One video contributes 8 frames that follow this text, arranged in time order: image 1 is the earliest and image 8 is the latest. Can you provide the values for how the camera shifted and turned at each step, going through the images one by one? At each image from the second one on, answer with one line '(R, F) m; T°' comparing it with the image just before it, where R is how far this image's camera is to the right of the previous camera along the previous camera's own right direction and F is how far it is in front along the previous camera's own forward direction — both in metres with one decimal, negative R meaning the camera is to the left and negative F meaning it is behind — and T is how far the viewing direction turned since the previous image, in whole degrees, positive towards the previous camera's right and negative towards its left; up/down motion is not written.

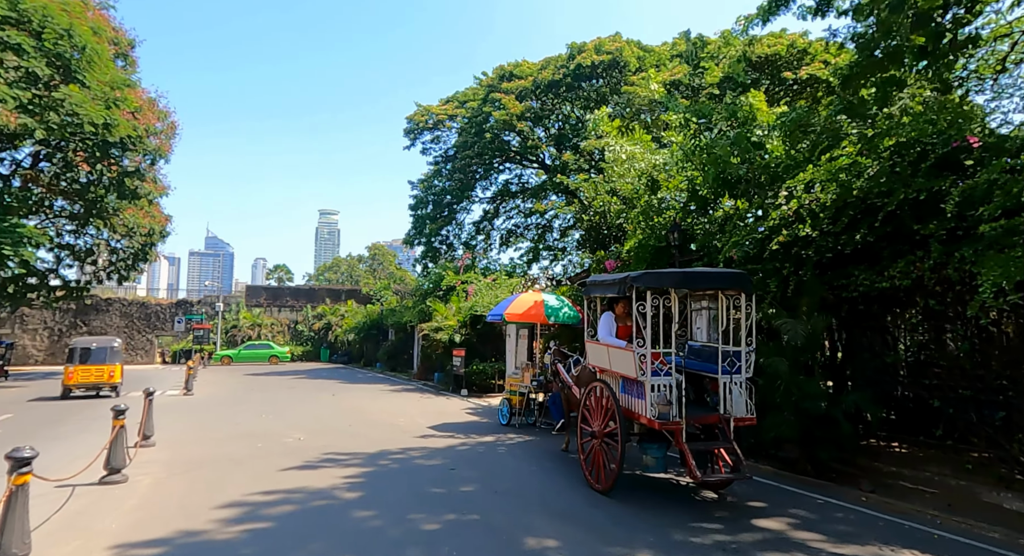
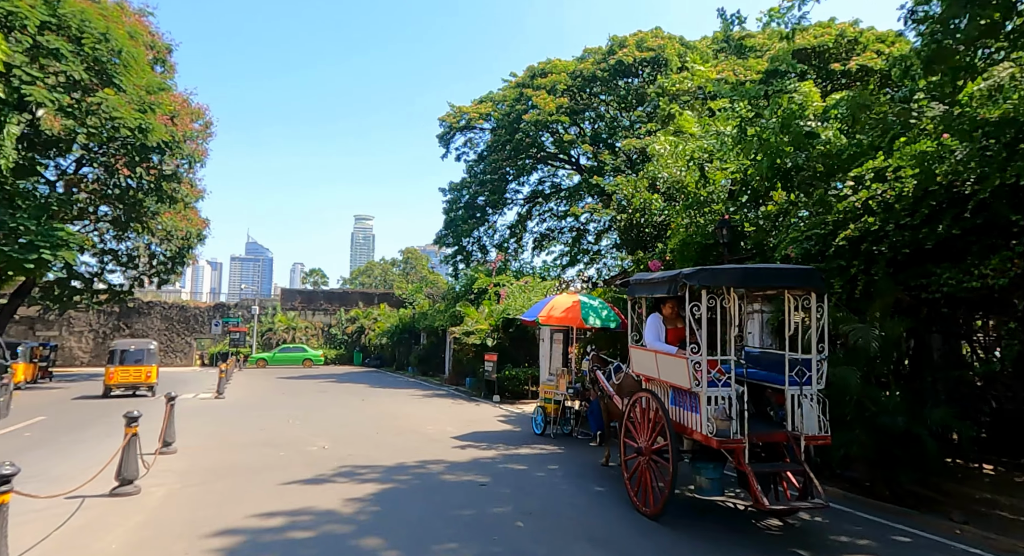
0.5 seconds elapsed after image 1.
(0.0, +0.6) m; -3°
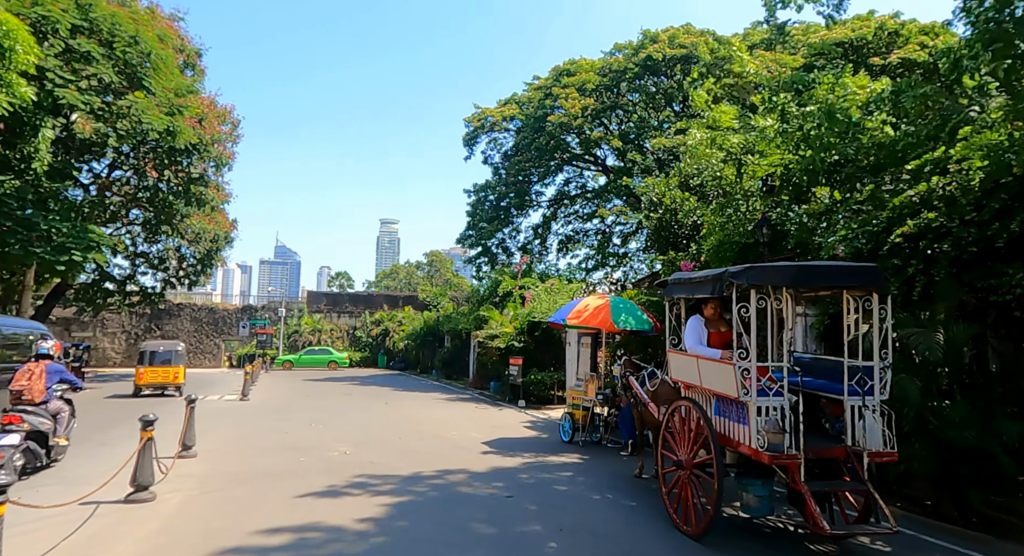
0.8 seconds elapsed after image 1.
(-0.1, +0.3) m; -2°
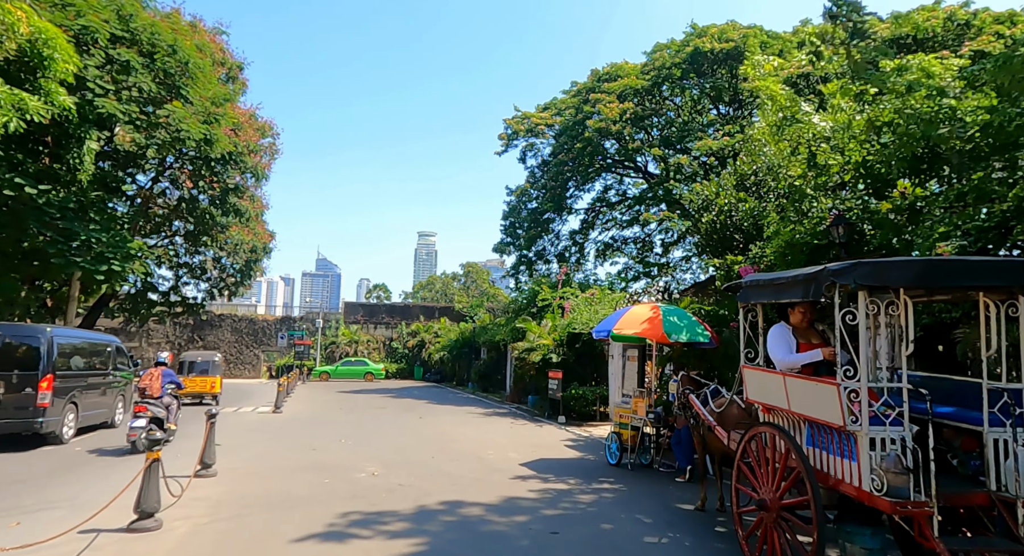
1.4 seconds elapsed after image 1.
(-0.1, +0.7) m; -4°
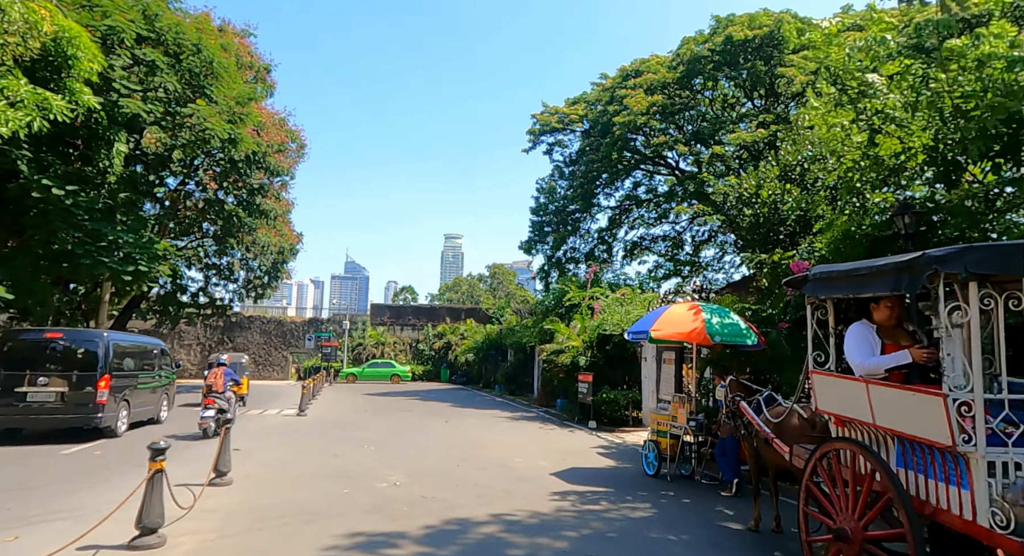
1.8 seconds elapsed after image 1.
(0.0, +0.5) m; -3°
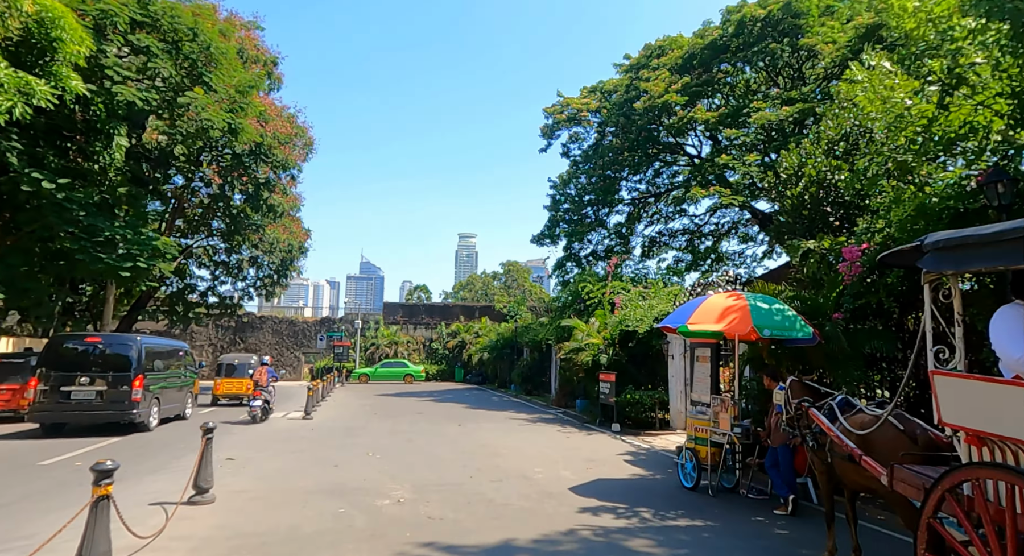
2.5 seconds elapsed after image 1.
(0.0, +0.9) m; -1°
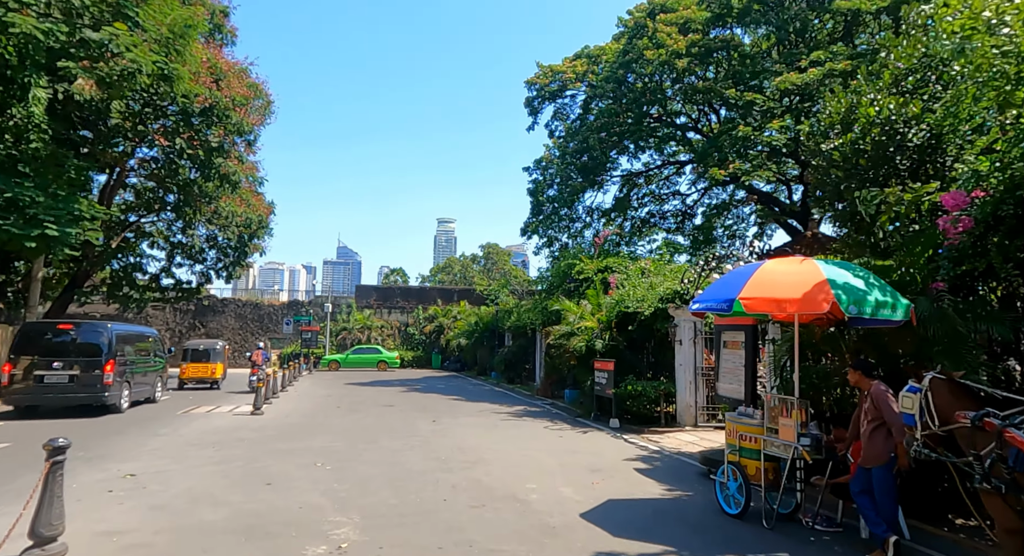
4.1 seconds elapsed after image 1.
(-0.1, +1.9) m; +2°
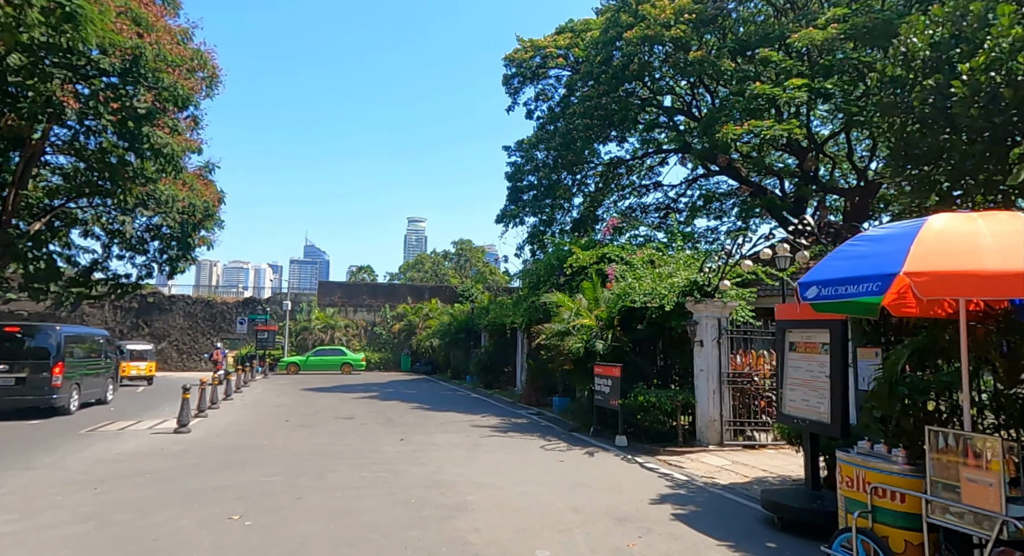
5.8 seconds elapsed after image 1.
(-0.3, +2.1) m; +3°
